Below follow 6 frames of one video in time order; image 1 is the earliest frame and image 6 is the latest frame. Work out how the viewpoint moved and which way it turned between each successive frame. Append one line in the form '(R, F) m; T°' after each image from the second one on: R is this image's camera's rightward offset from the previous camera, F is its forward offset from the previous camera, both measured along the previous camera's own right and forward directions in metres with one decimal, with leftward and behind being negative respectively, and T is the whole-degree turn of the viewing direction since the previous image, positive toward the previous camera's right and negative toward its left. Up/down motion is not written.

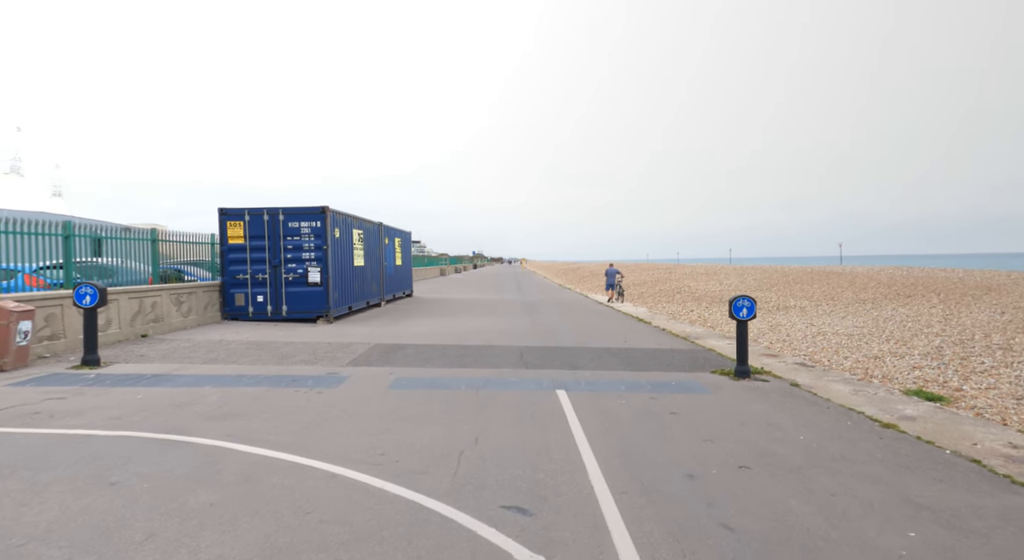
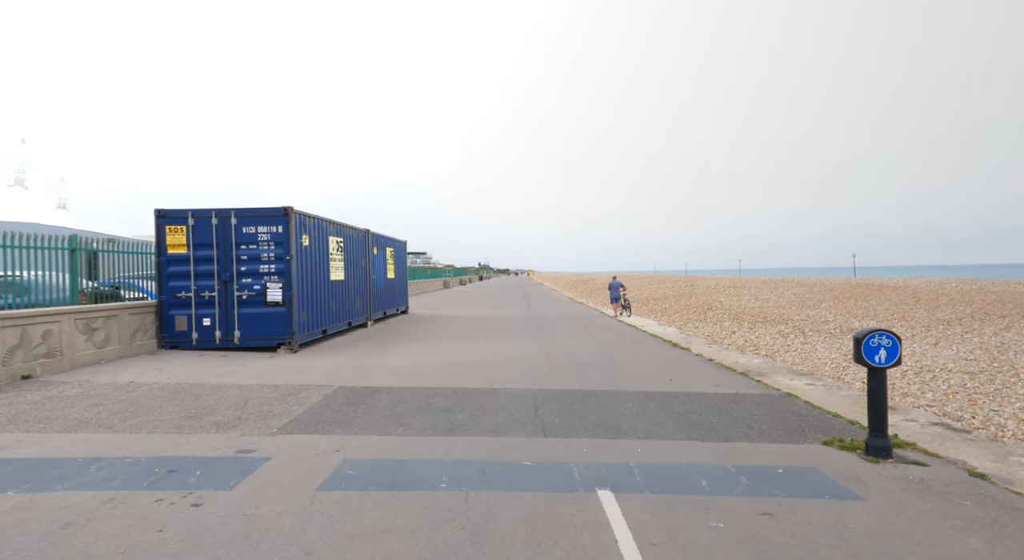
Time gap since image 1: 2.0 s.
(0.0, +2.8) m; -1°
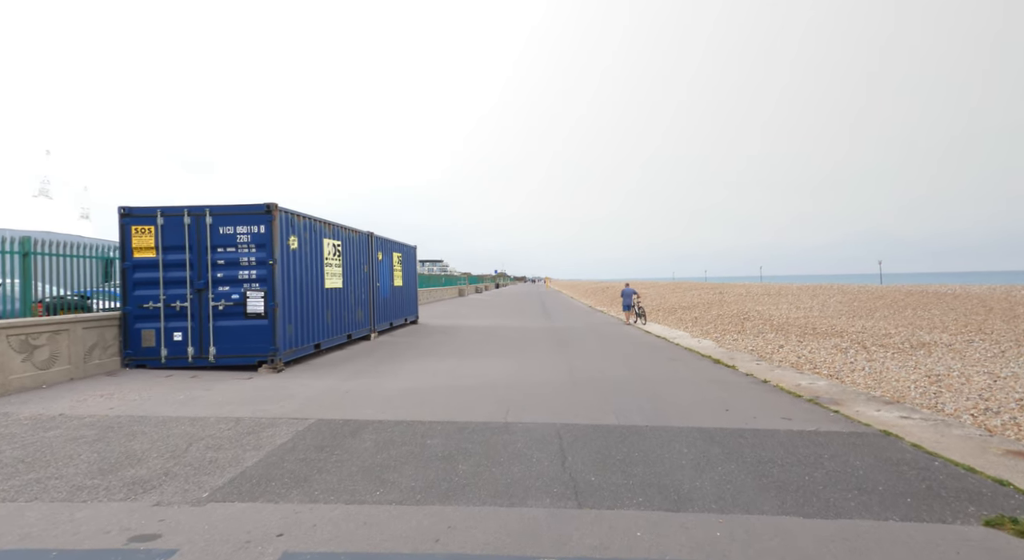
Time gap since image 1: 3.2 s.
(0.0, +1.7) m; -2°
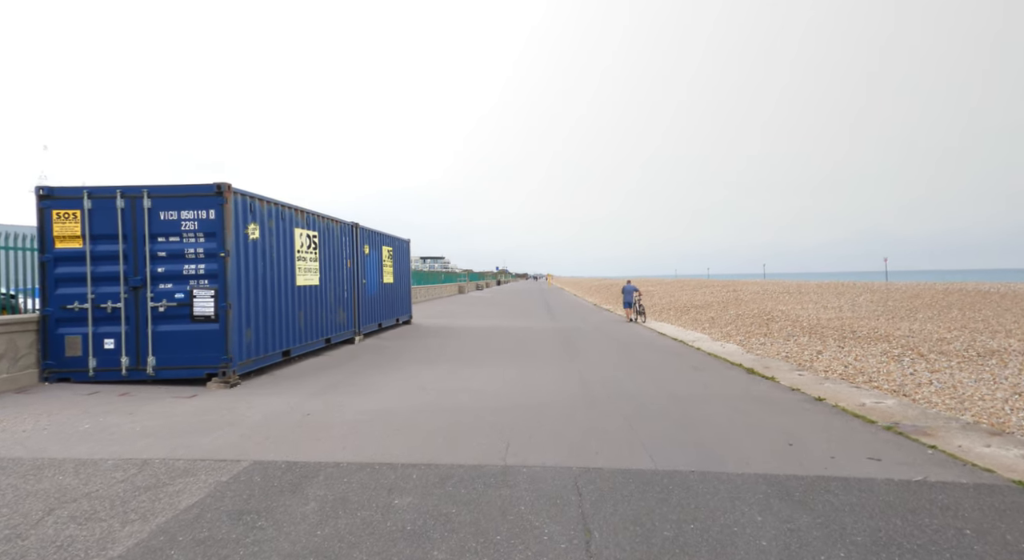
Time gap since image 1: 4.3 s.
(0.0, +1.7) m; 0°
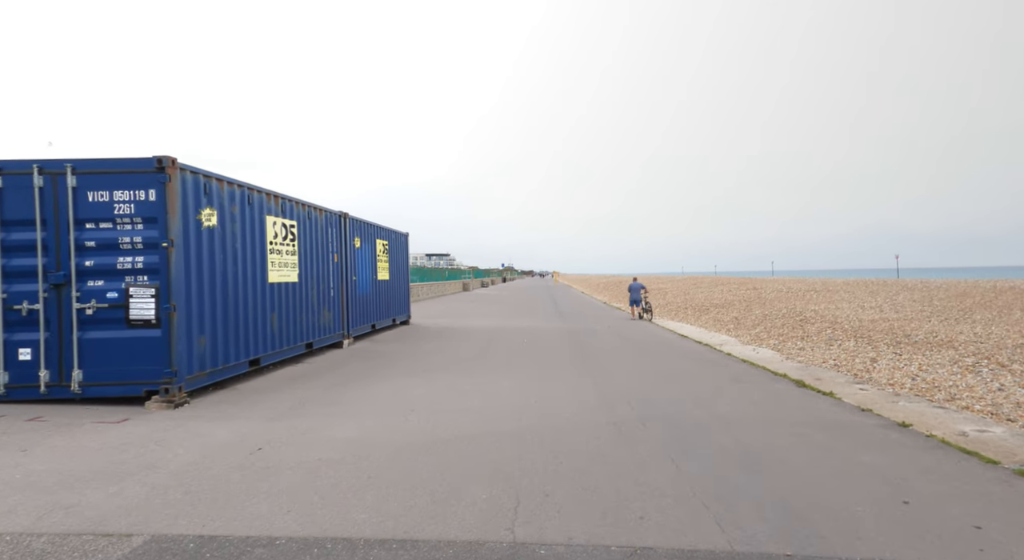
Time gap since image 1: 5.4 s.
(0.0, +1.6) m; -1°
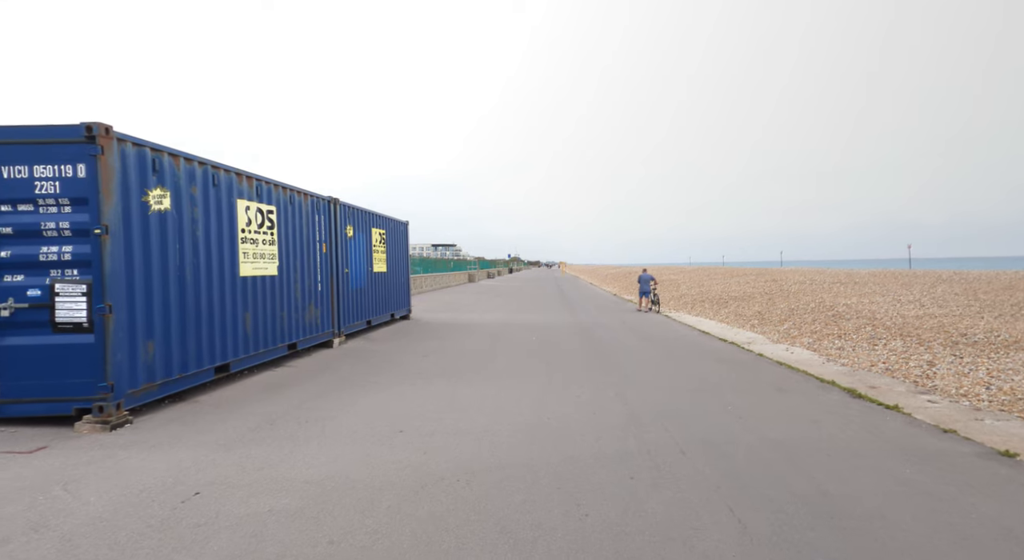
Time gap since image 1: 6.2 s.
(0.0, +1.2) m; -1°
